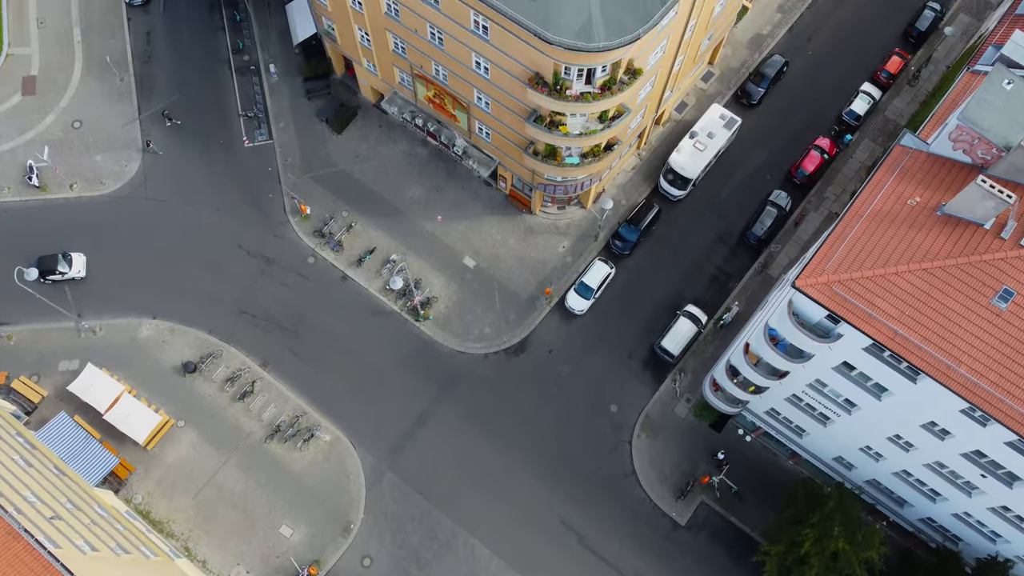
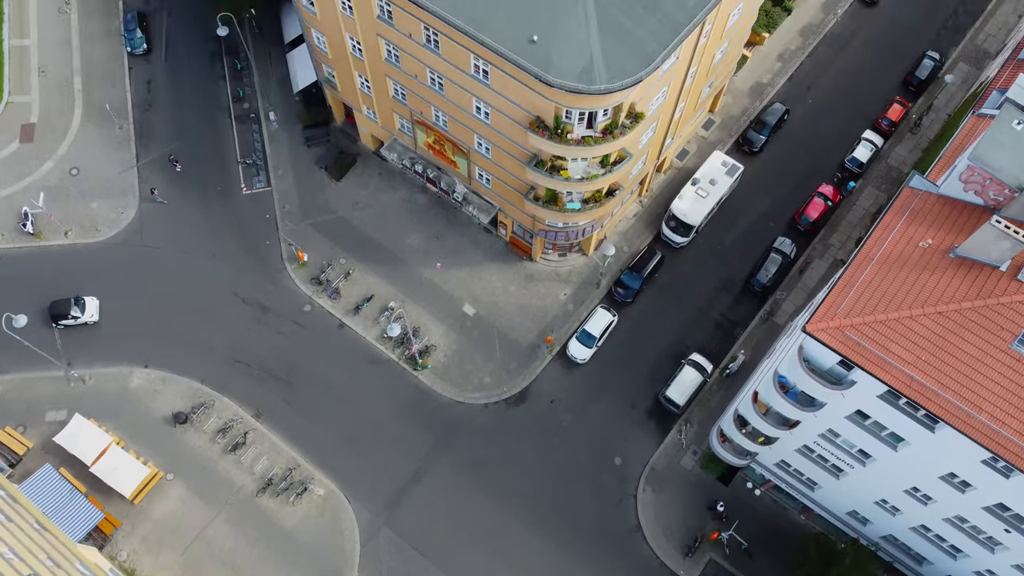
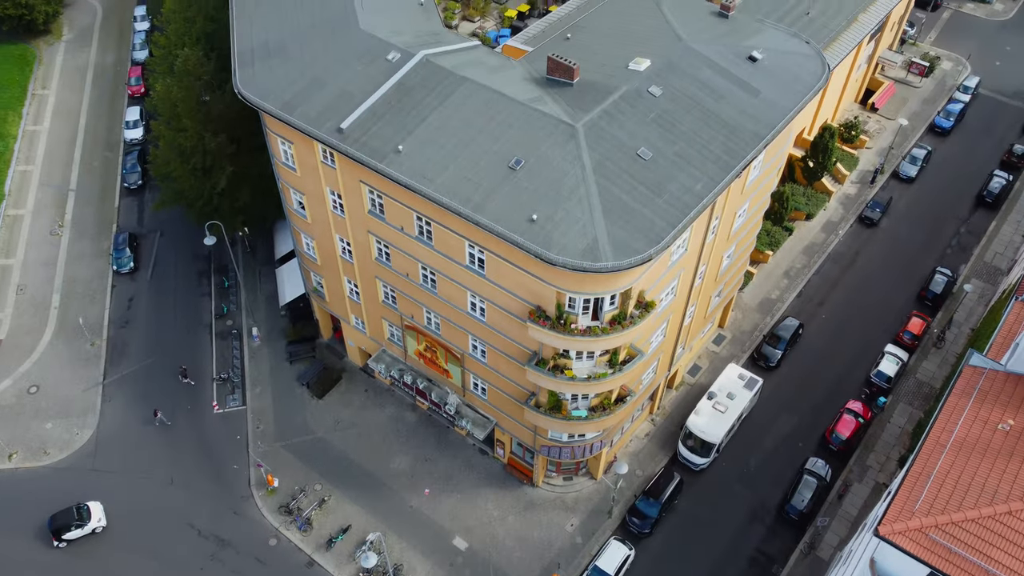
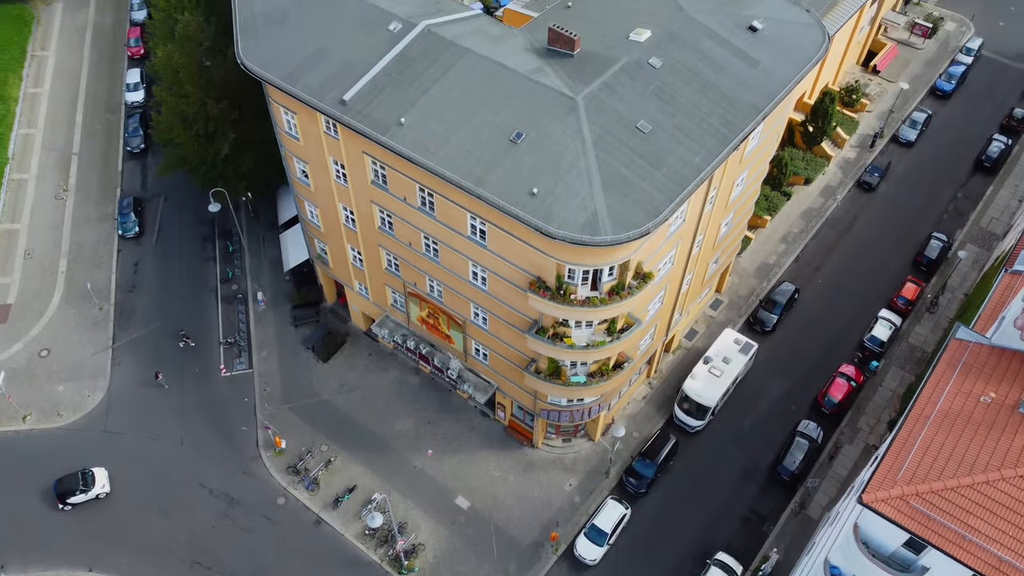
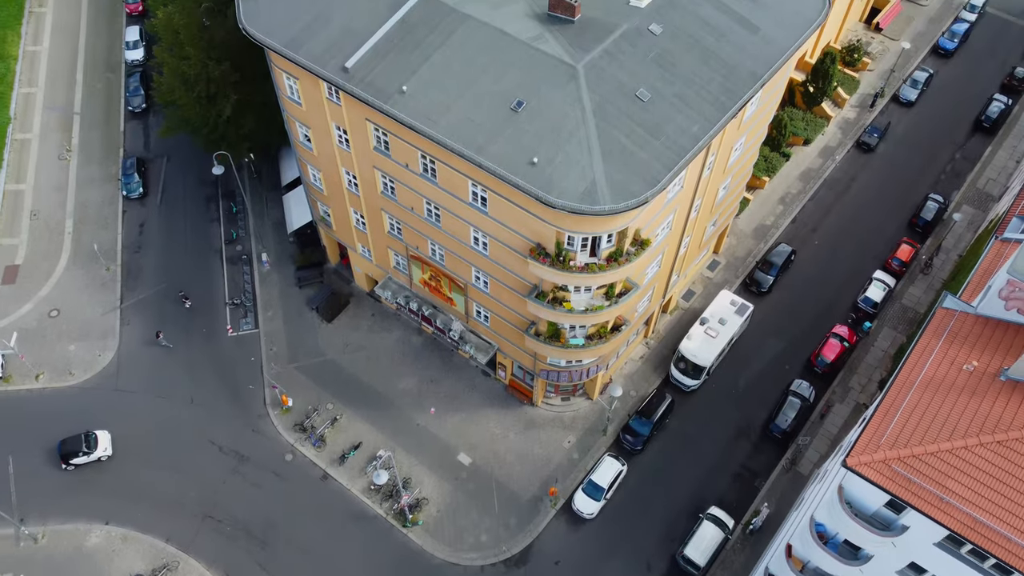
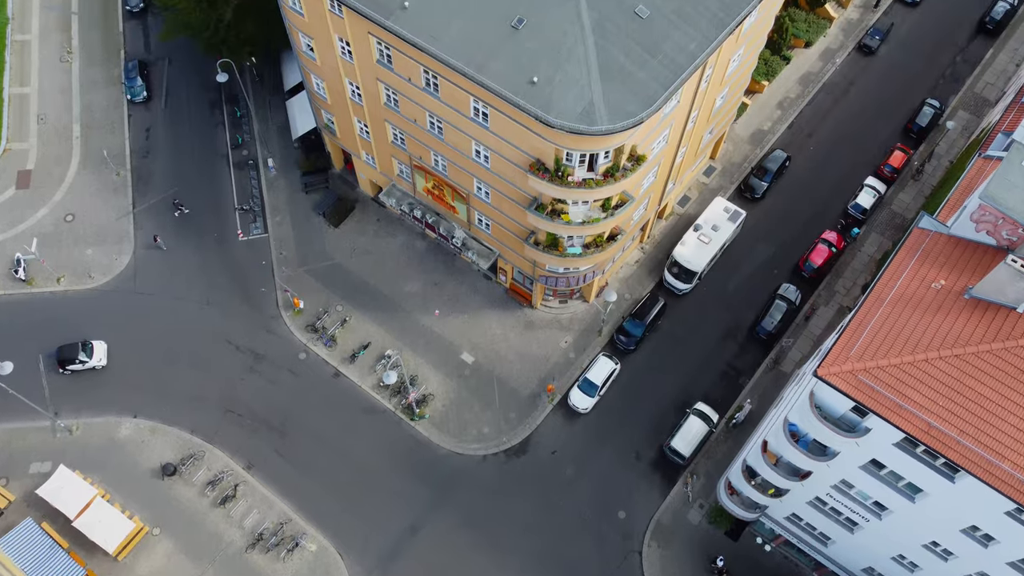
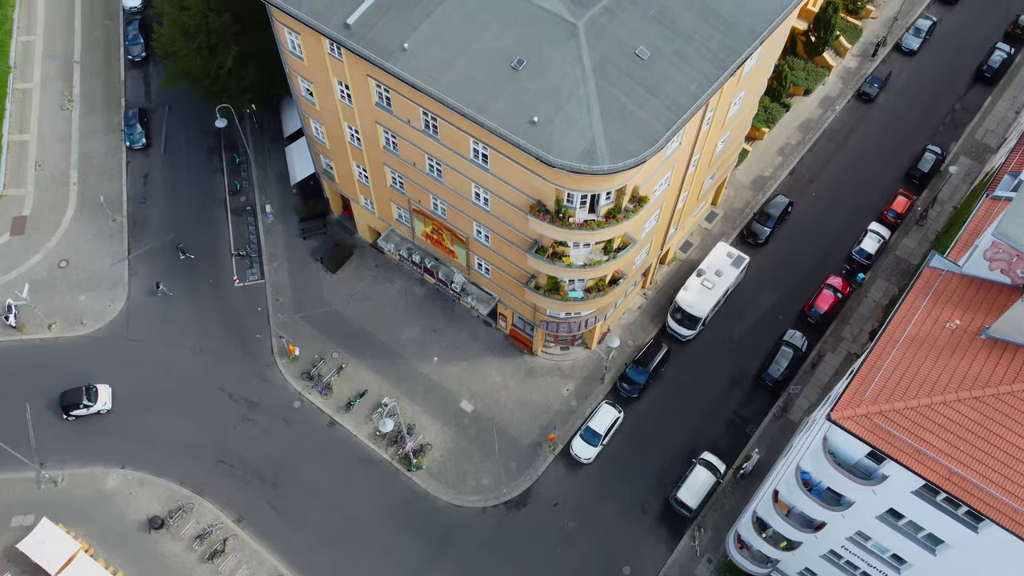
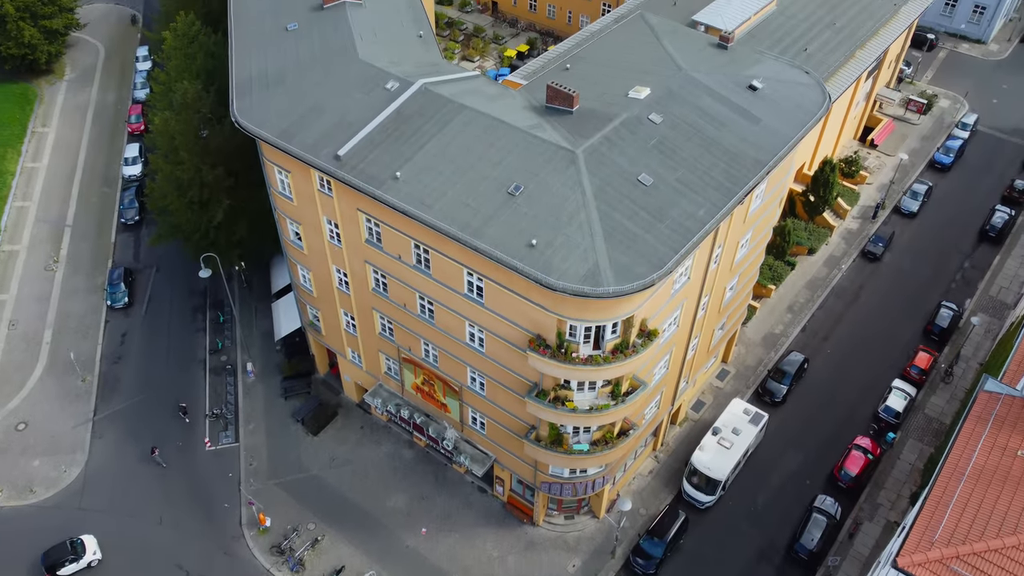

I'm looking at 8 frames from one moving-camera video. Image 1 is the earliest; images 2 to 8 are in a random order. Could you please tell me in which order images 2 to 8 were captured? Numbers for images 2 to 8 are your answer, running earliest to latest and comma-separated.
2, 6, 7, 5, 4, 3, 8
